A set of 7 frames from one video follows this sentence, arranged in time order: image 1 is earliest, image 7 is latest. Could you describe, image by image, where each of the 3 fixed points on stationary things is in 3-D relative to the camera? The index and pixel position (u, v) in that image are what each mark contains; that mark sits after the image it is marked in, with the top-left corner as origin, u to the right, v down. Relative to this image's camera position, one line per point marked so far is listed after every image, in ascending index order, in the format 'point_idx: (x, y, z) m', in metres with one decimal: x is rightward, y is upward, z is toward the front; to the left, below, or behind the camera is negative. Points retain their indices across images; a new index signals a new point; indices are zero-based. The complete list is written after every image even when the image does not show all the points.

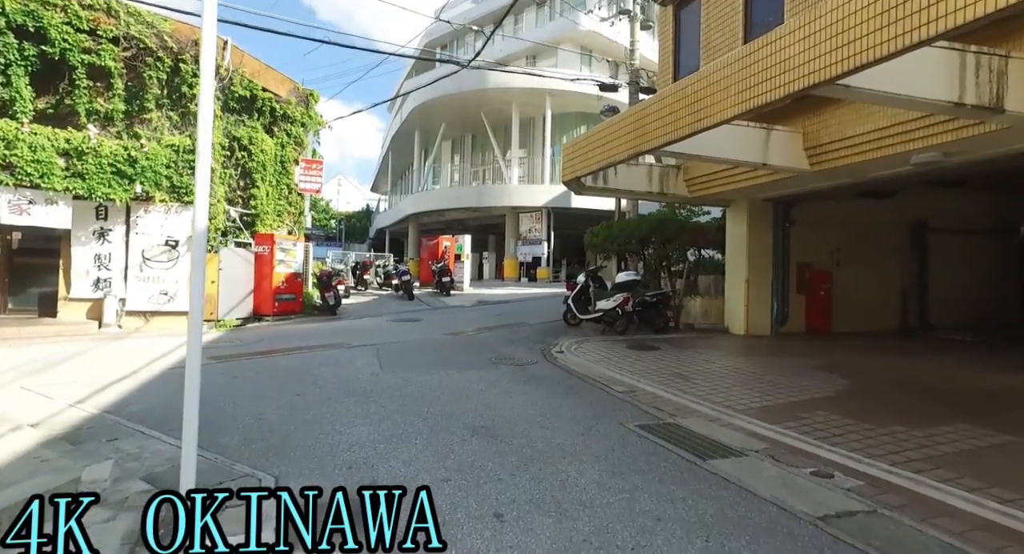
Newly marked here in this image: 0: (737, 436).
0: (+1.9, -1.4, +4.7) m
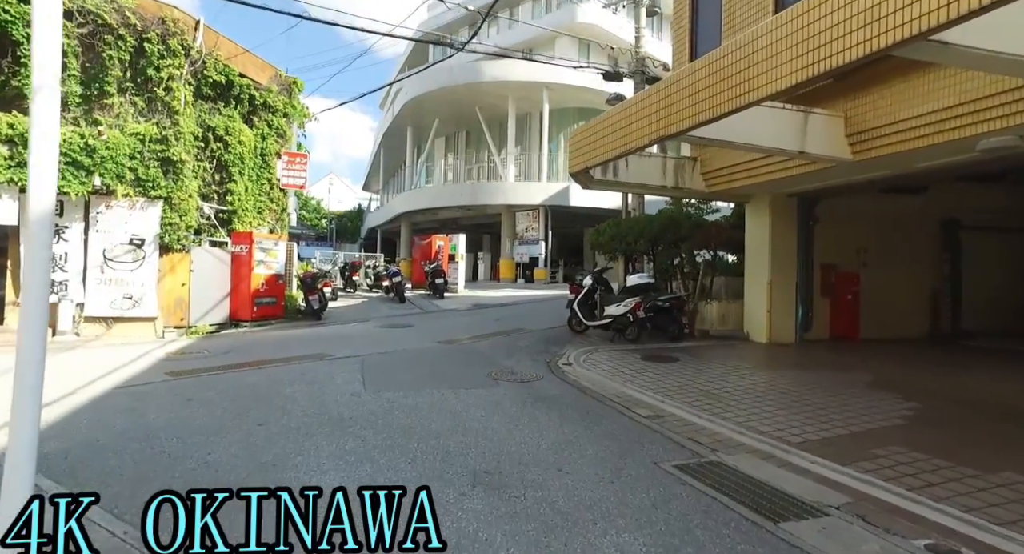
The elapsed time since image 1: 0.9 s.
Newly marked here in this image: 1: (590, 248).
0: (+2.0, -1.4, +3.7) m
1: (+2.0, +0.7, +12.7) m
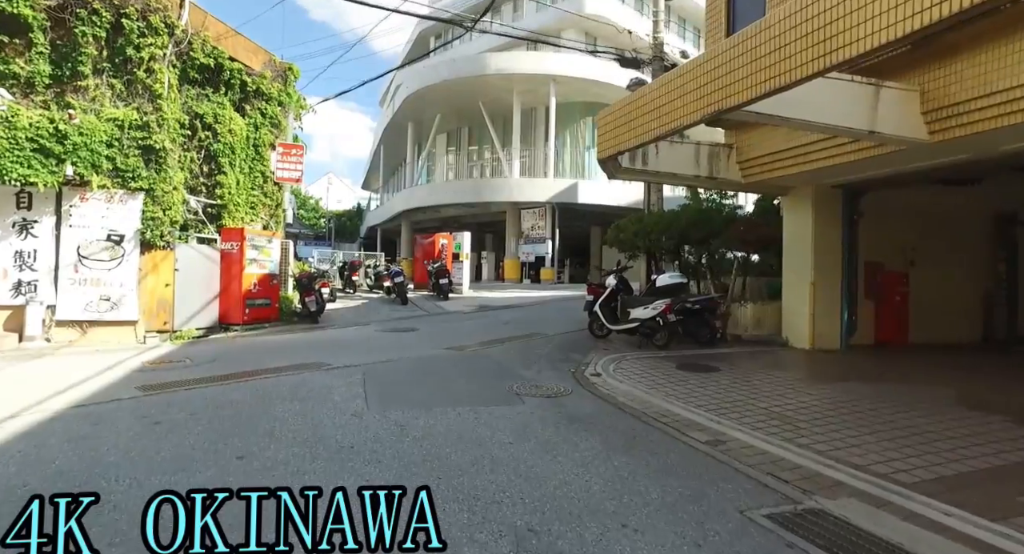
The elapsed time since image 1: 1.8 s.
0: (+2.3, -1.4, +2.8) m
1: (+2.2, +0.7, +11.7) m
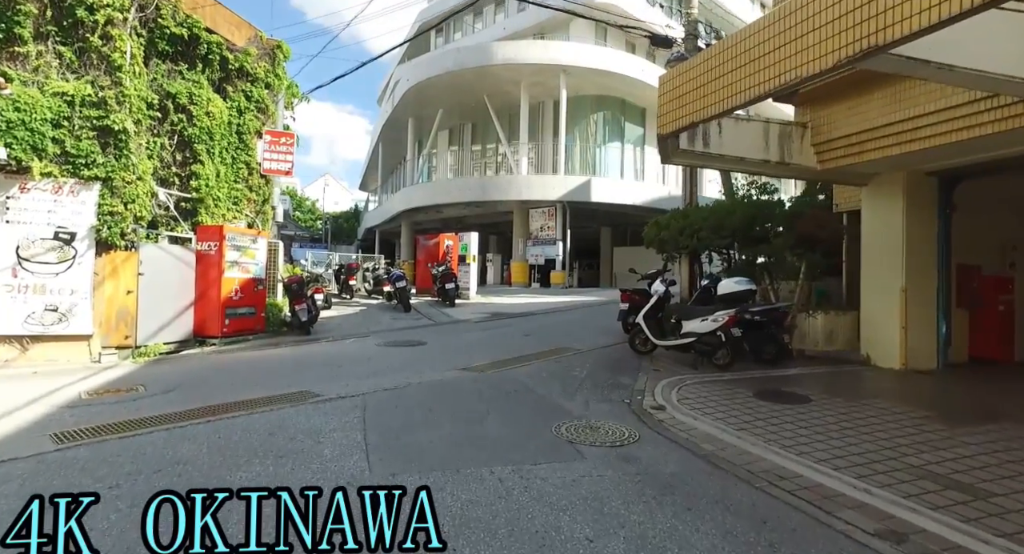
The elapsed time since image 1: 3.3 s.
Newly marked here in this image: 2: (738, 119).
0: (+2.7, -1.5, +1.3) m
1: (+2.6, +0.7, +10.3) m
2: (+3.0, +2.1, +7.0) m
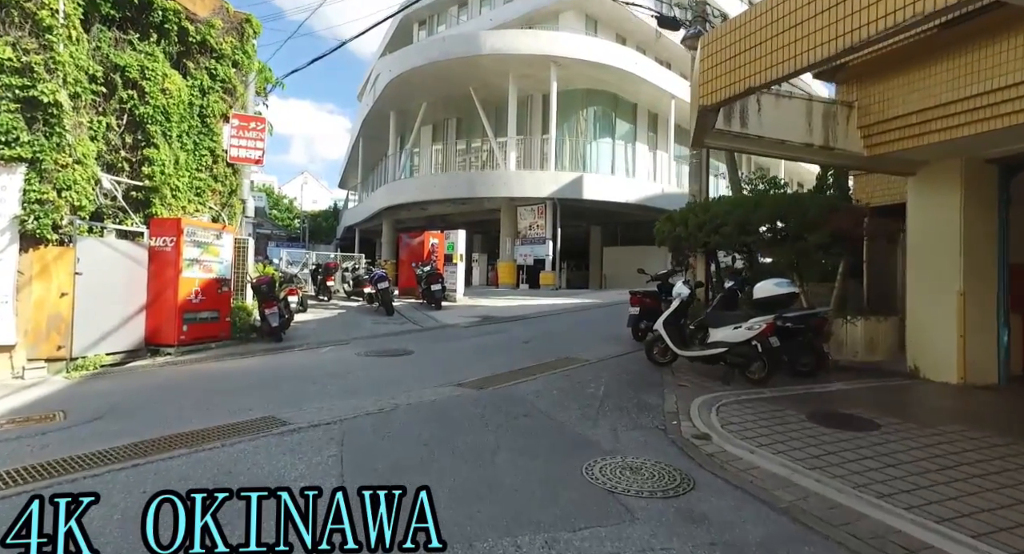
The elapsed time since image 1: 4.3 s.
0: (+3.0, -1.5, +0.4) m
1: (+2.6, +0.6, +9.3) m
2: (+3.1, +2.1, +6.1) m
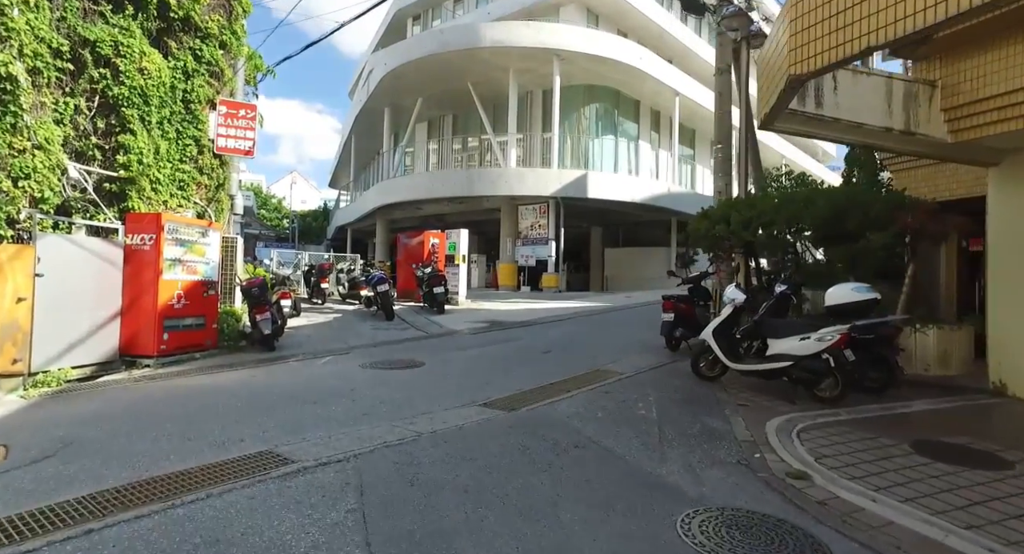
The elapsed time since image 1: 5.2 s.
0: (+3.5, -1.5, -0.4) m
1: (+2.9, +0.6, +8.5) m
2: (+3.4, +2.0, +5.3) m
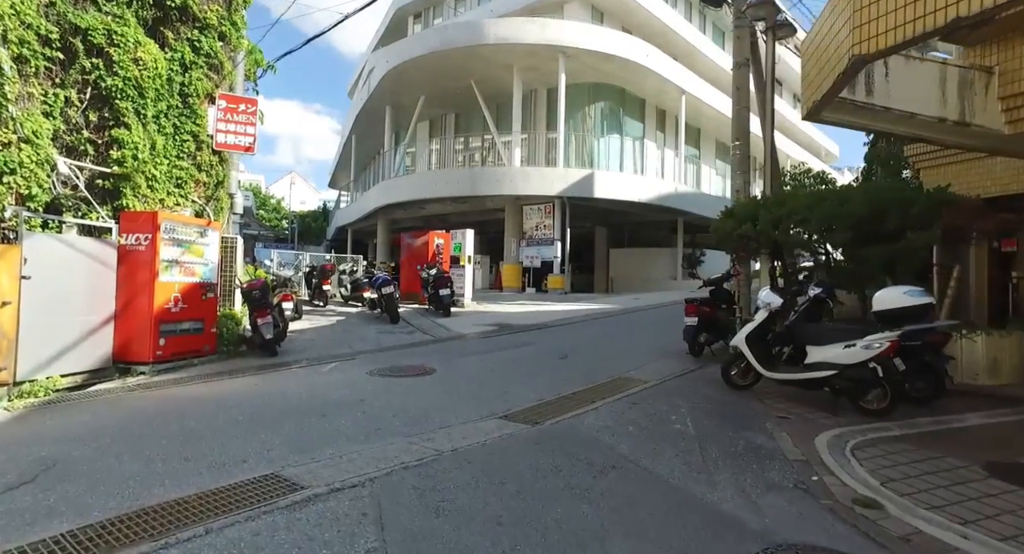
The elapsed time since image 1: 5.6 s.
0: (+3.7, -1.5, -0.9) m
1: (+3.1, +0.6, +8.1) m
2: (+3.7, +2.0, +4.9) m
